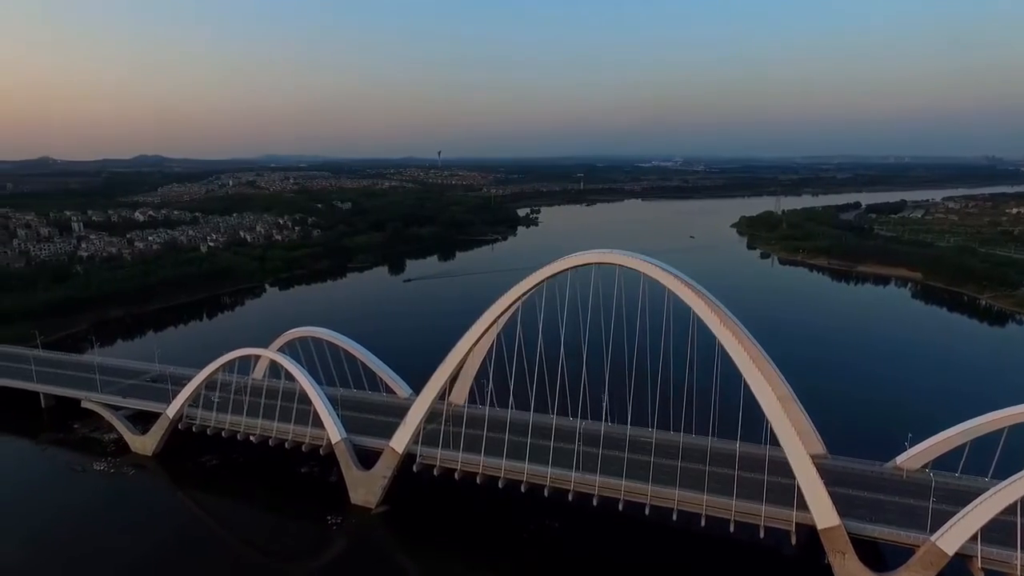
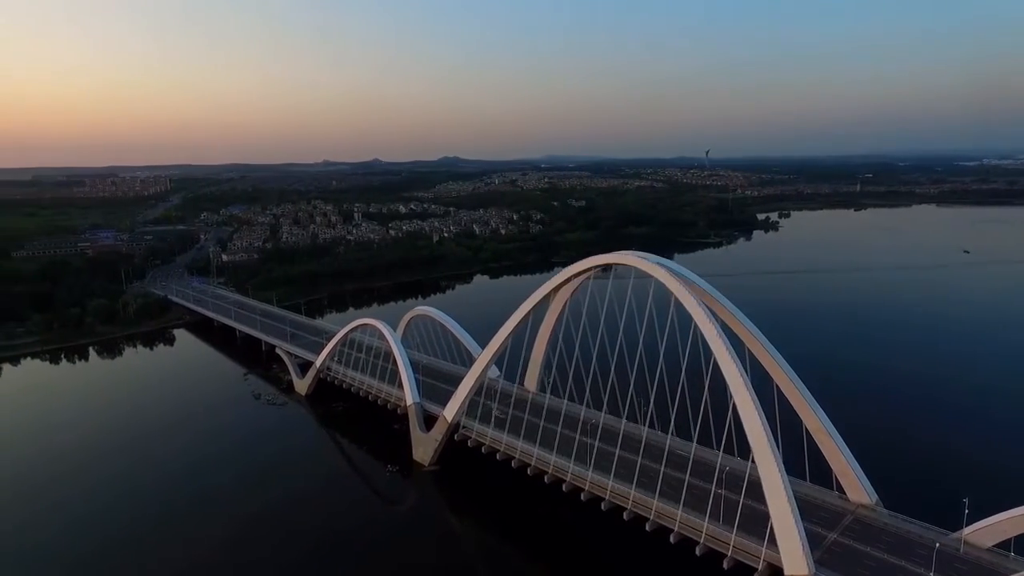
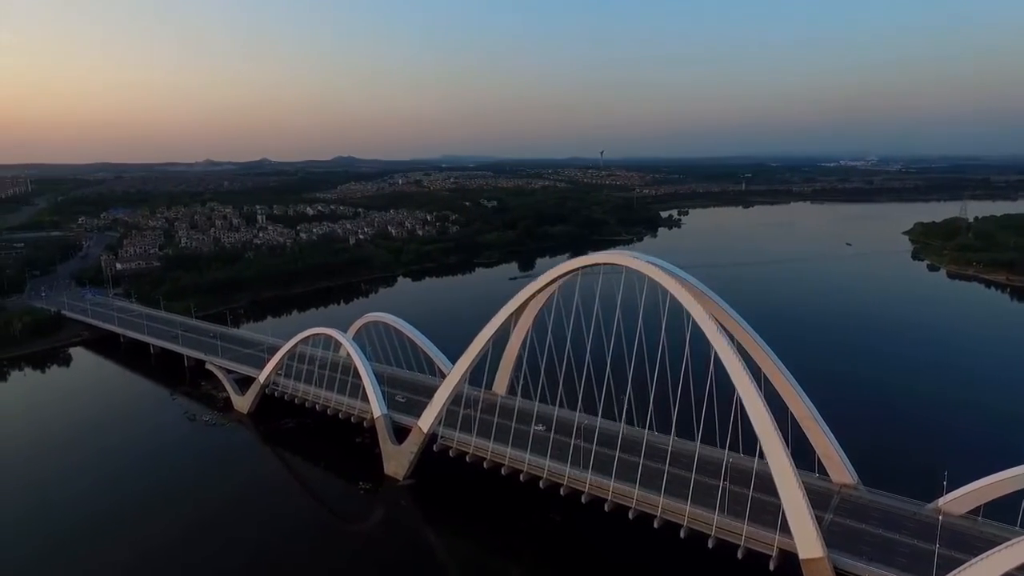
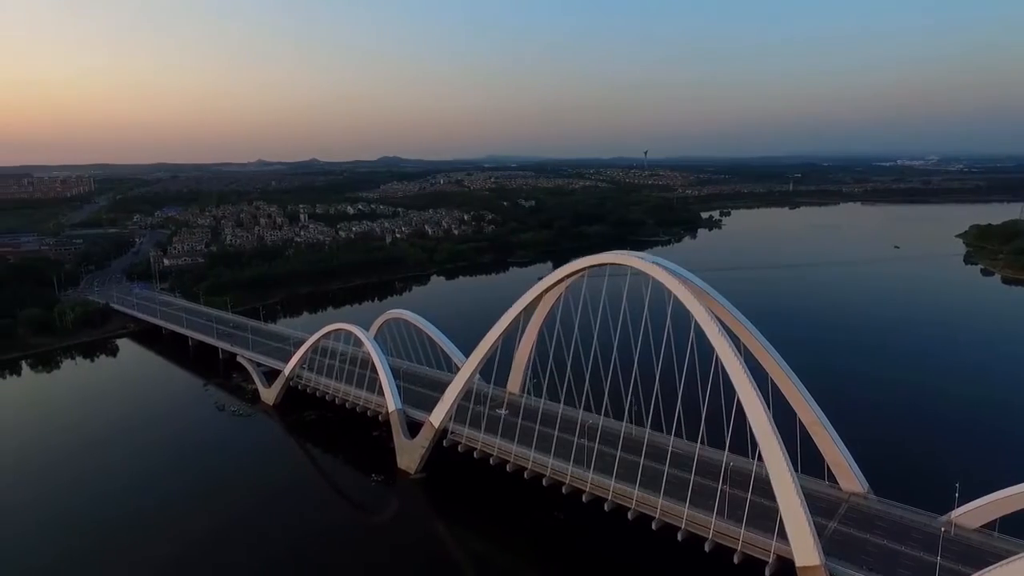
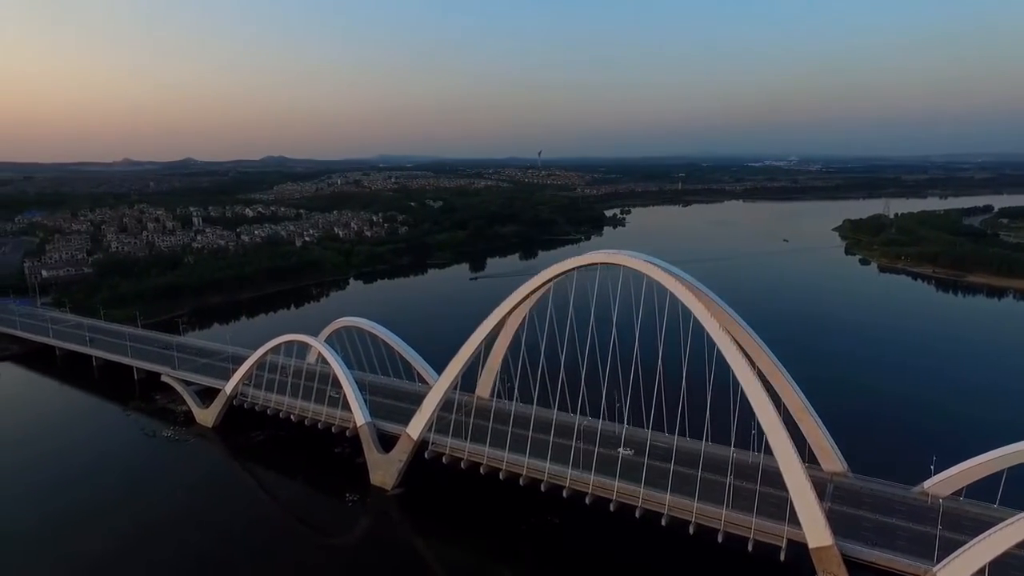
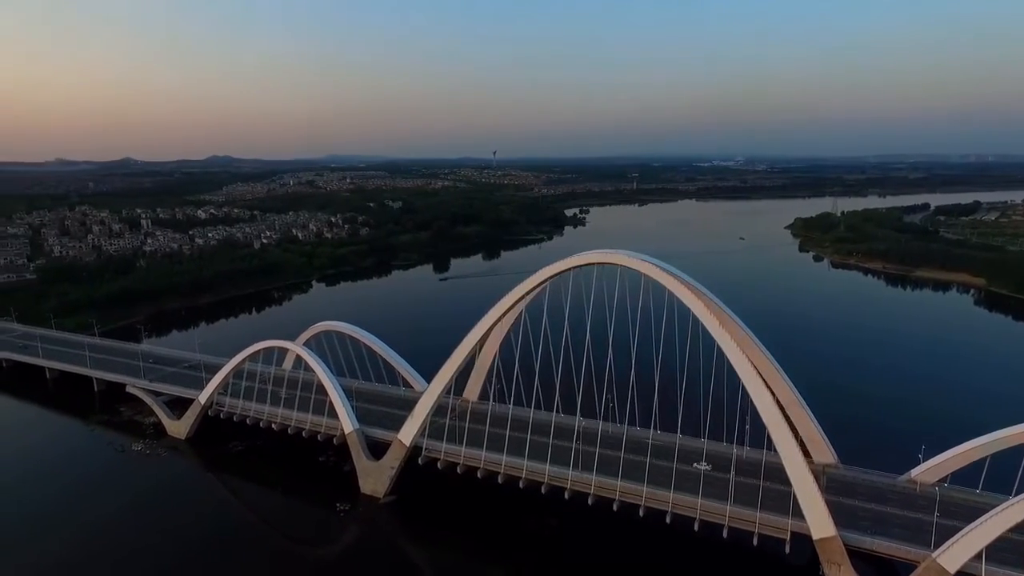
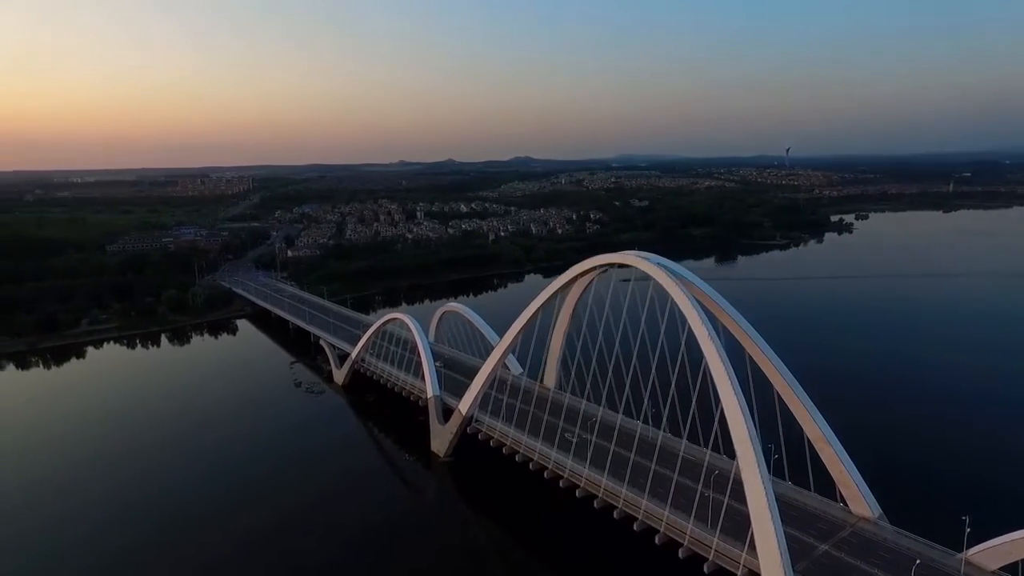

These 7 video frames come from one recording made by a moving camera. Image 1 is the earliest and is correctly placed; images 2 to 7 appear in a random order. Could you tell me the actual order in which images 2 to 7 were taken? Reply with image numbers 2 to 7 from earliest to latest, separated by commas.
6, 5, 3, 4, 2, 7
